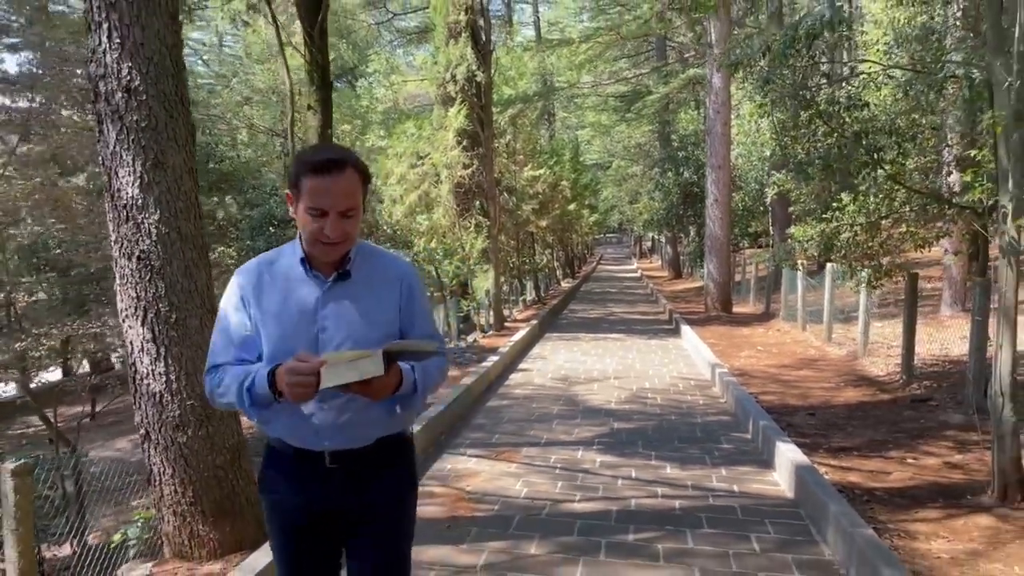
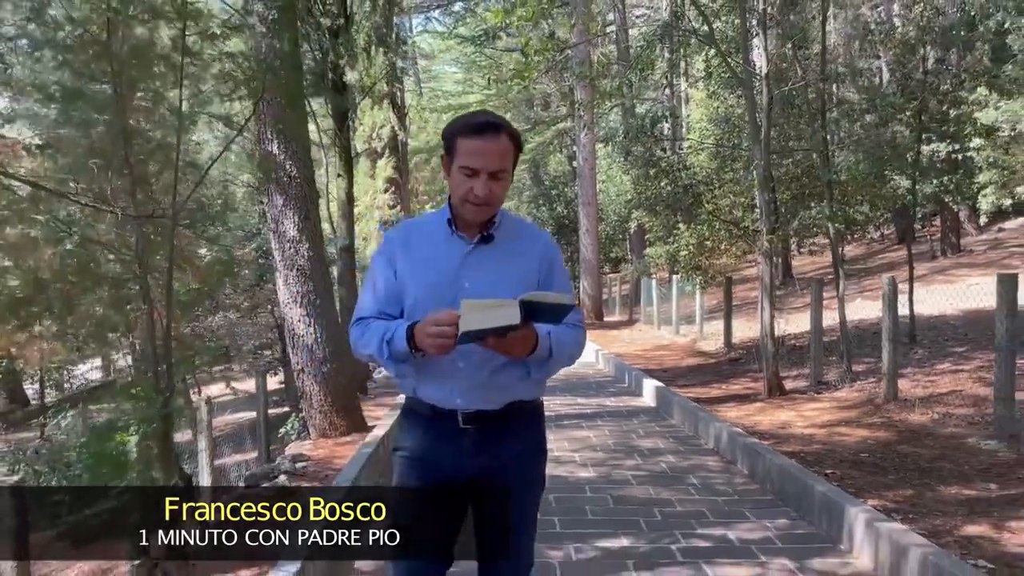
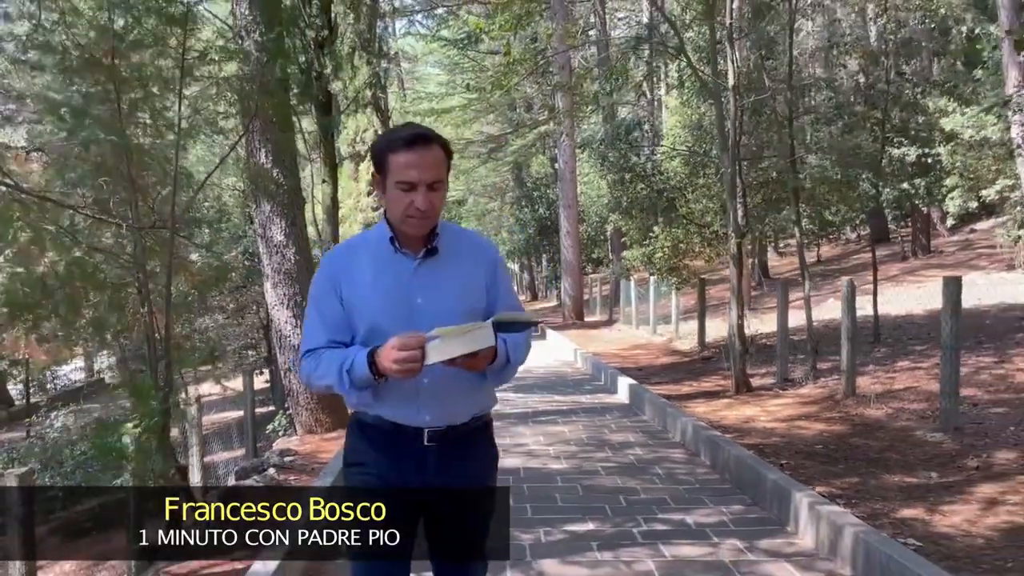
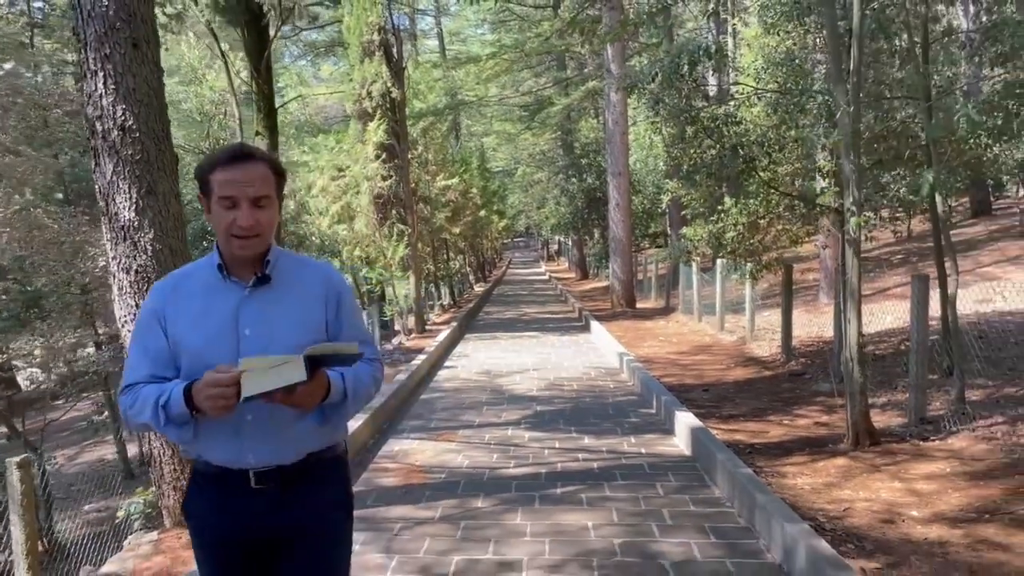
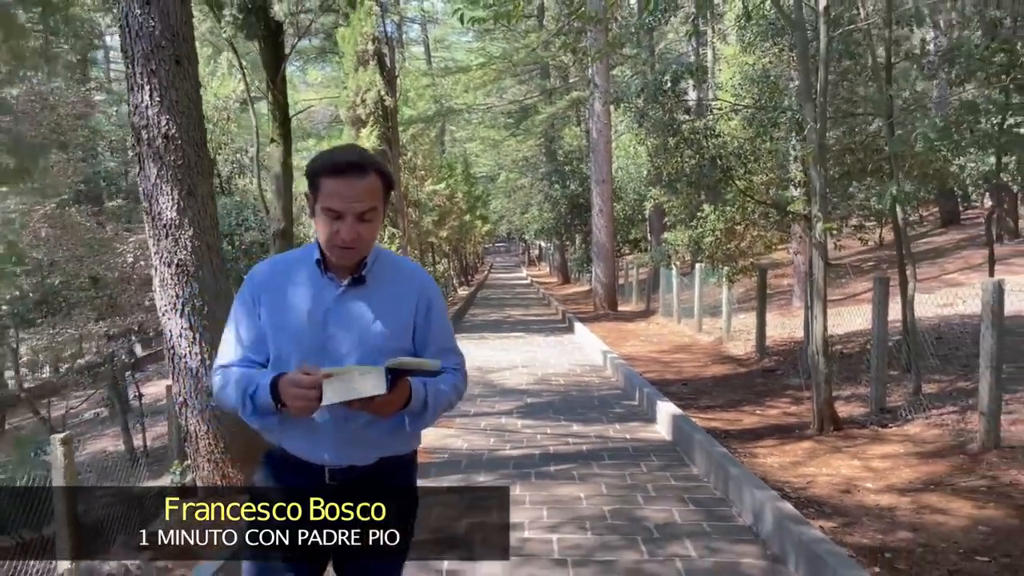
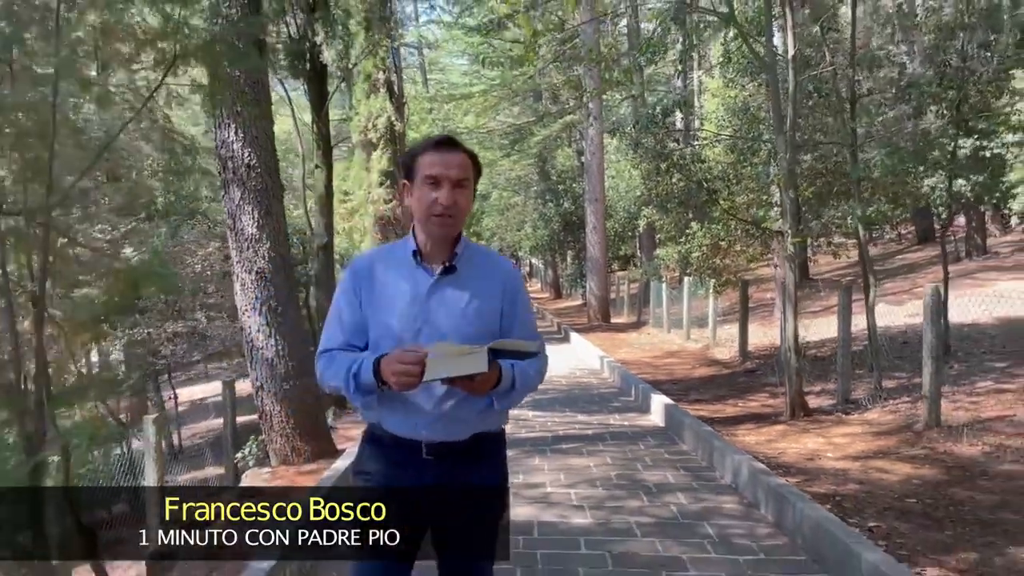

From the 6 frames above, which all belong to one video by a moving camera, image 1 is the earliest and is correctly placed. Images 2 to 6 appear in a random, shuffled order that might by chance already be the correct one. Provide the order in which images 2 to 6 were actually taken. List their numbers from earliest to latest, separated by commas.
4, 5, 6, 2, 3
